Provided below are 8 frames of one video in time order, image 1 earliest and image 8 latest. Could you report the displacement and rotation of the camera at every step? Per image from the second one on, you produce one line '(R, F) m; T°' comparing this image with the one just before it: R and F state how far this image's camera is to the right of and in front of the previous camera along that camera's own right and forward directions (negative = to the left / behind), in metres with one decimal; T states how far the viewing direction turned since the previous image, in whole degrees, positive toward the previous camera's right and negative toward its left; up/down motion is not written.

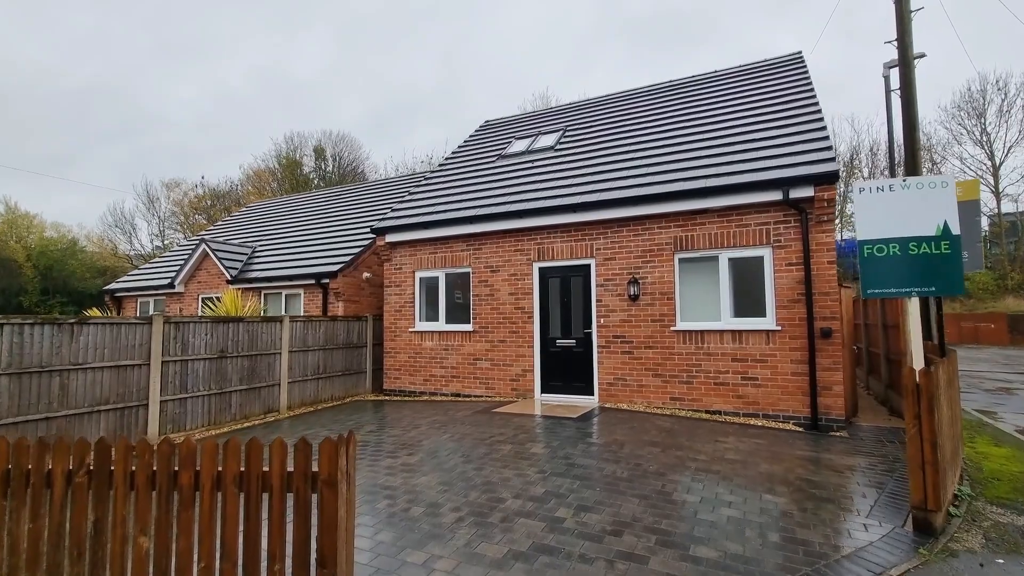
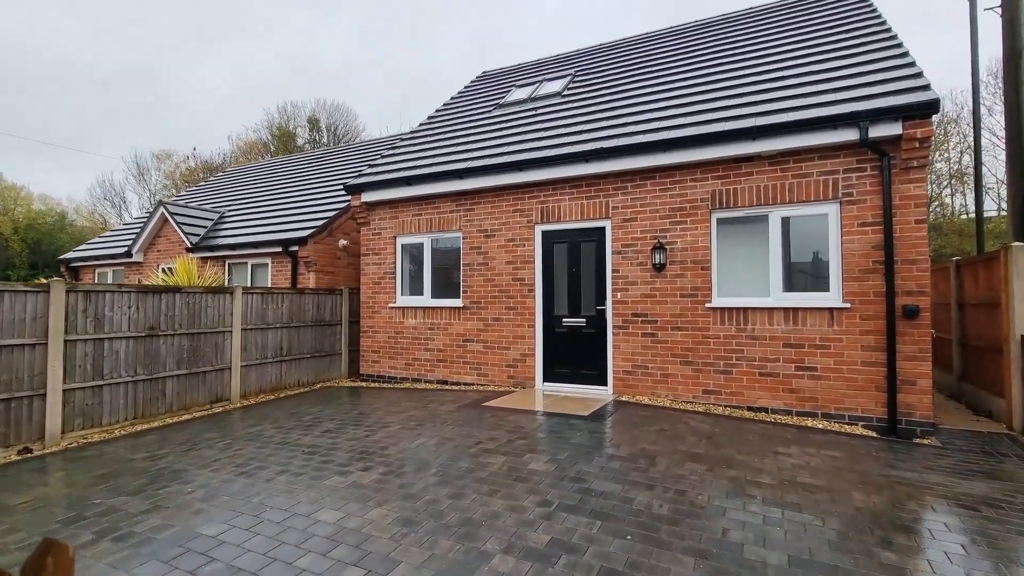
(+0.1, +1.5) m; 0°
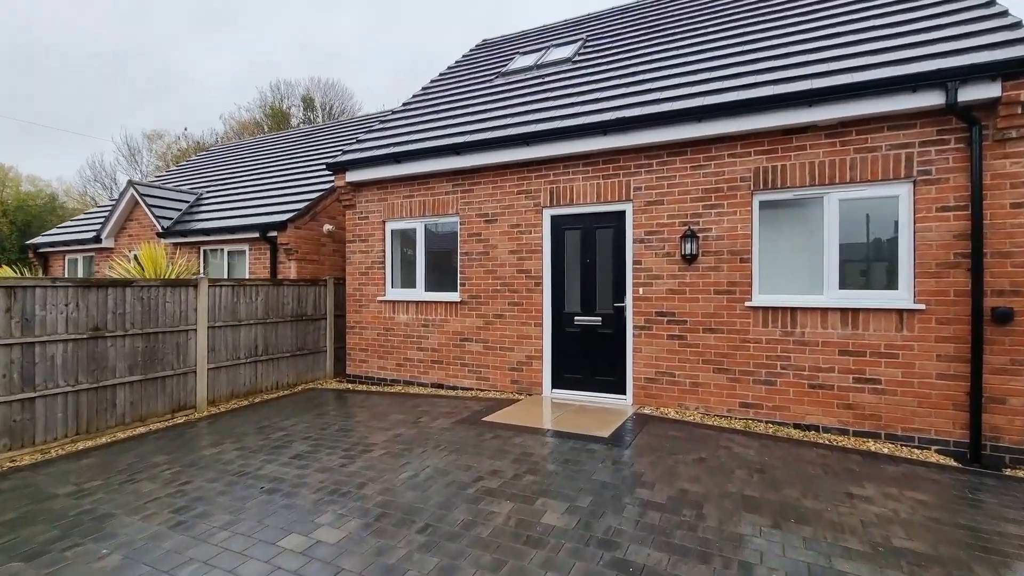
(-0.1, +0.9) m; 0°
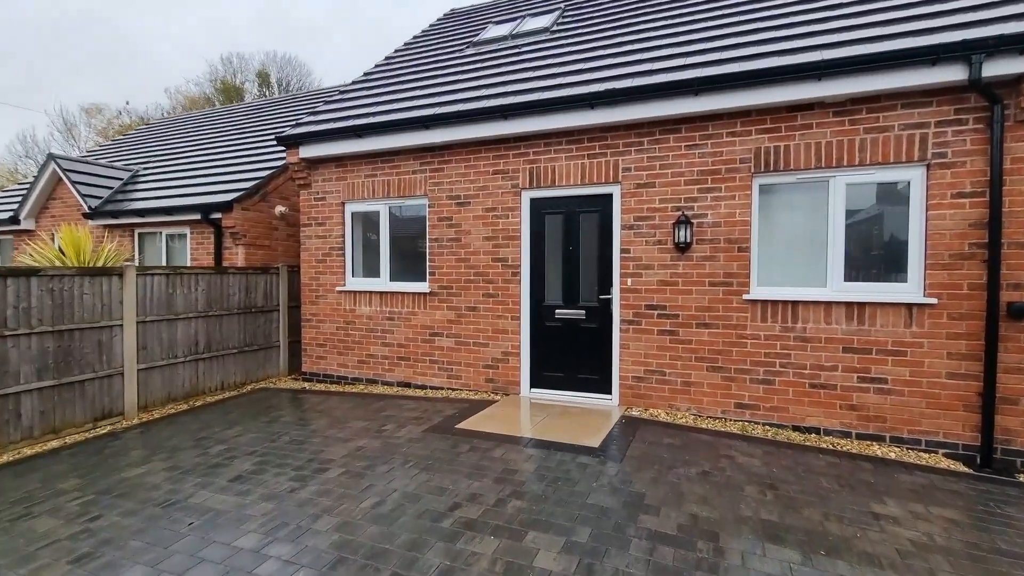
(-0.1, +0.6) m; +4°
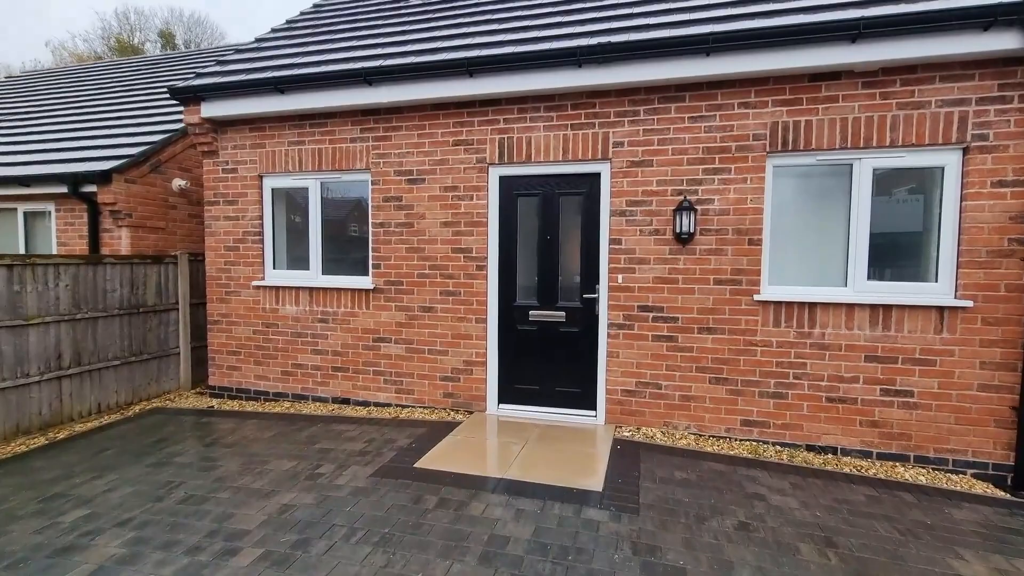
(-0.3, +1.0) m; +8°
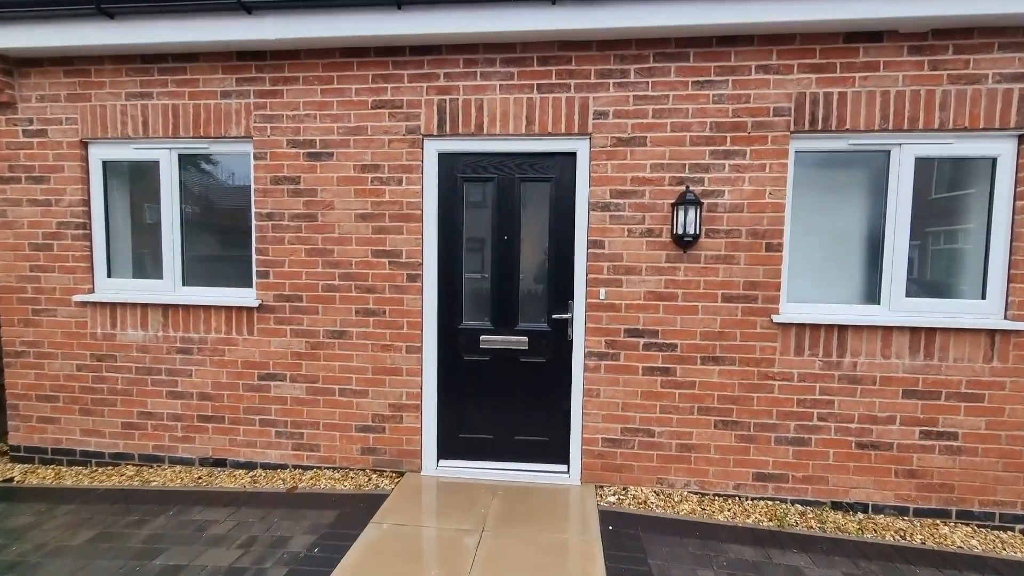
(-0.2, +1.2) m; +9°
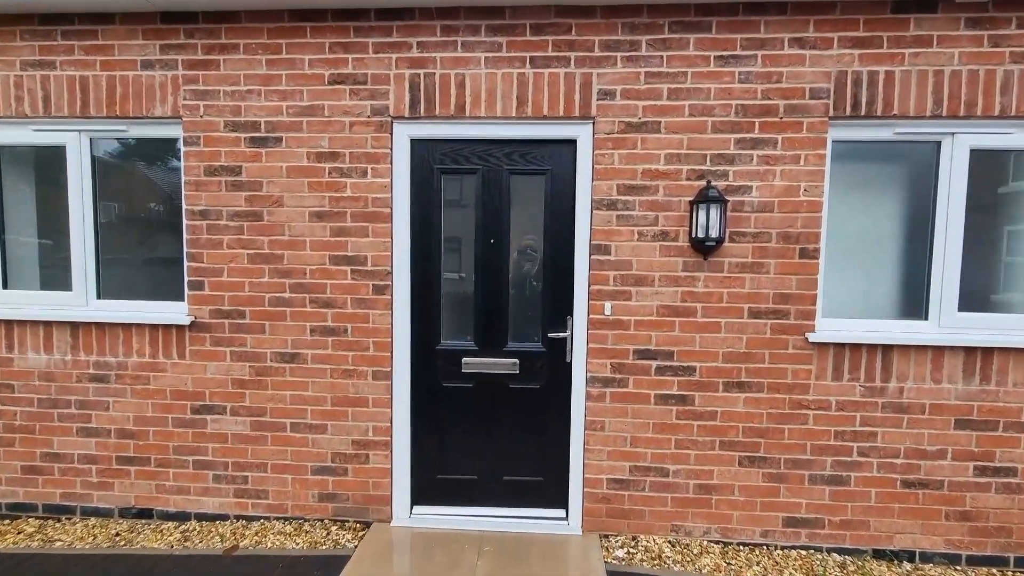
(-0.1, +0.6) m; +3°
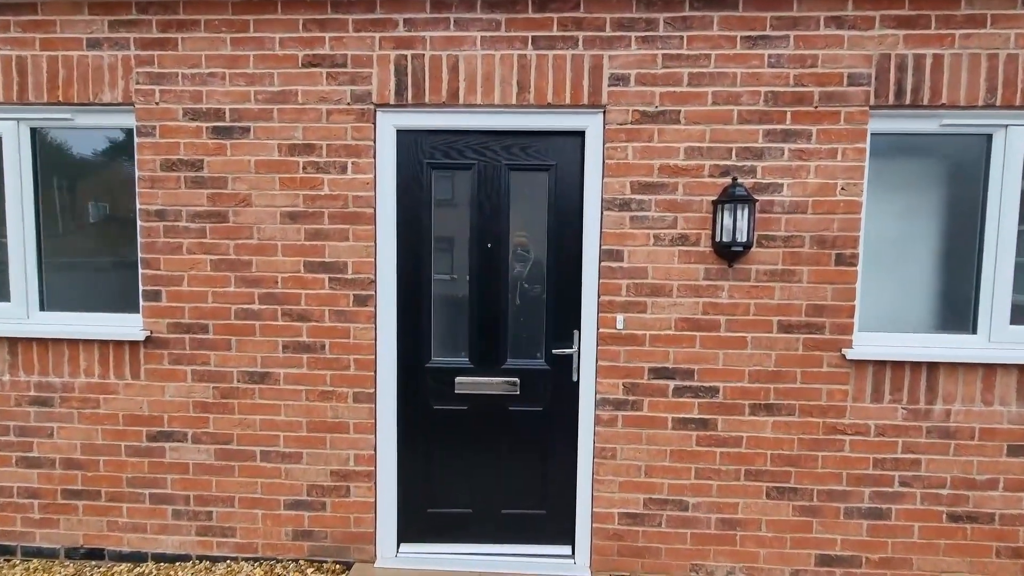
(0.0, +0.3) m; +1°
